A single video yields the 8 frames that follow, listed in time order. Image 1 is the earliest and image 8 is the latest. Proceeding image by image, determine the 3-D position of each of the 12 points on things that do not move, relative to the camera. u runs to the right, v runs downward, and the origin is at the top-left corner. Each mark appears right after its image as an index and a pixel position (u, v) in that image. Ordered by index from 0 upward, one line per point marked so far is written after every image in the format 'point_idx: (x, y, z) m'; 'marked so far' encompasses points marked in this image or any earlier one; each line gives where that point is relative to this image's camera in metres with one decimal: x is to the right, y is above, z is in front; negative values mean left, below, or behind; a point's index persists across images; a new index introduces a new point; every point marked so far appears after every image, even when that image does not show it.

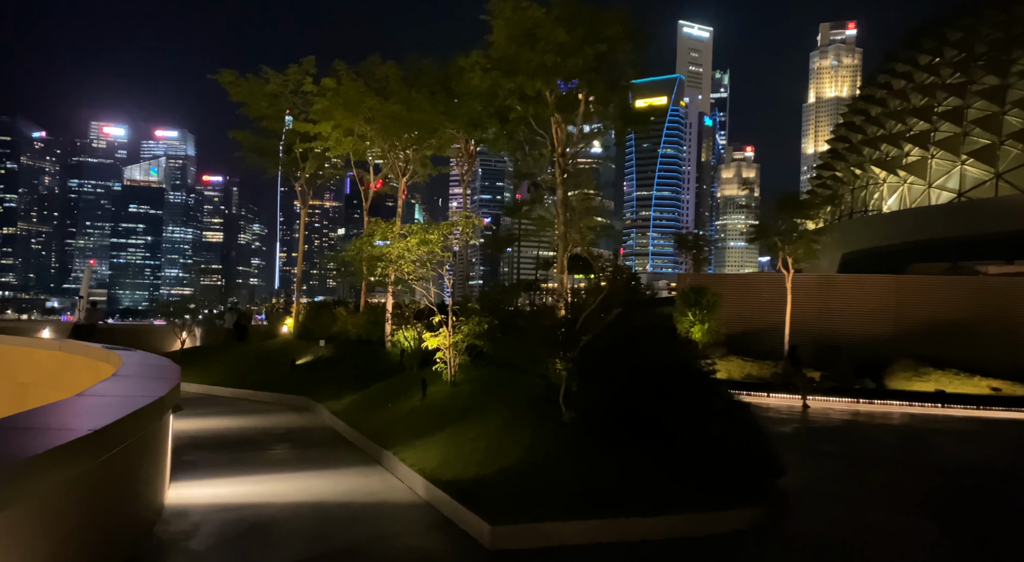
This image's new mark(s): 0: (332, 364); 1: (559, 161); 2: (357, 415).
0: (-4.5, -2.1, +18.0) m
1: (+0.9, +2.2, +13.2) m
2: (-2.7, -2.4, +13.1) m
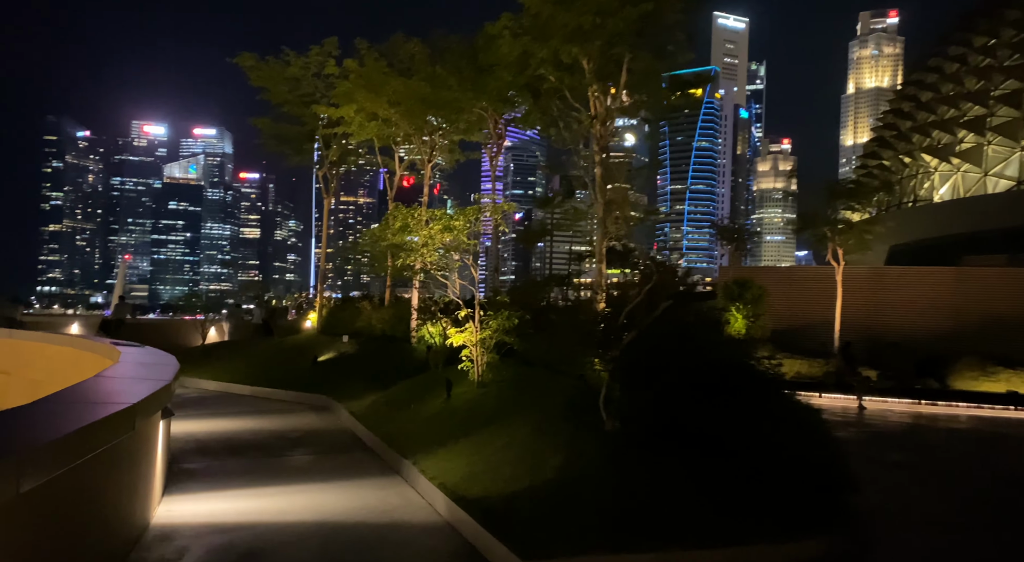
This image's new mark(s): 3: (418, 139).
0: (-3.7, -1.9, +17.1) m
1: (+1.4, +2.3, +12.0) m
2: (-2.2, -2.3, +12.1) m
3: (-2.3, +3.6, +18.0) m
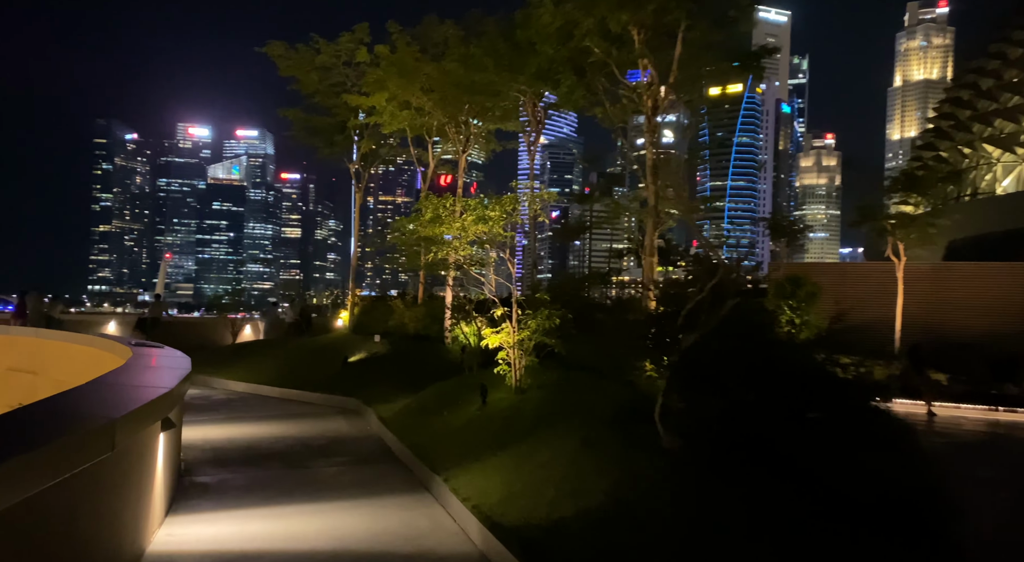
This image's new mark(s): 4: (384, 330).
0: (-2.8, -1.8, +16.3) m
1: (+2.1, +2.4, +10.9) m
2: (-1.6, -2.2, +11.2) m
3: (-1.4, +3.6, +17.0) m
4: (-3.5, -1.4, +20.0) m
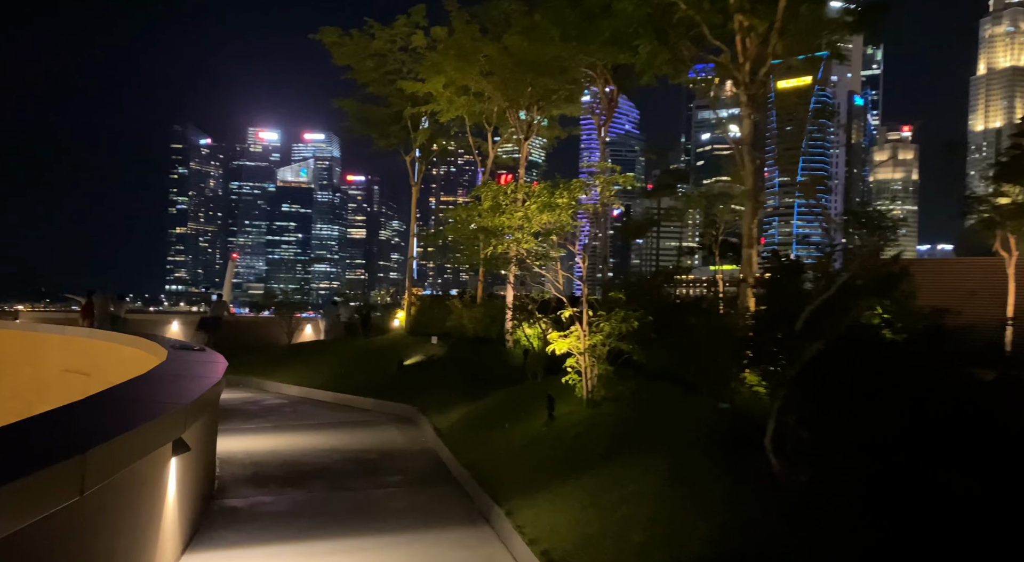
0: (-1.5, -1.8, +15.2) m
1: (+3.0, +2.4, +9.4) m
2: (-0.6, -2.2, +10.0) m
3: (0.0, +3.7, +15.8) m
4: (-1.8, -1.3, +19.0) m
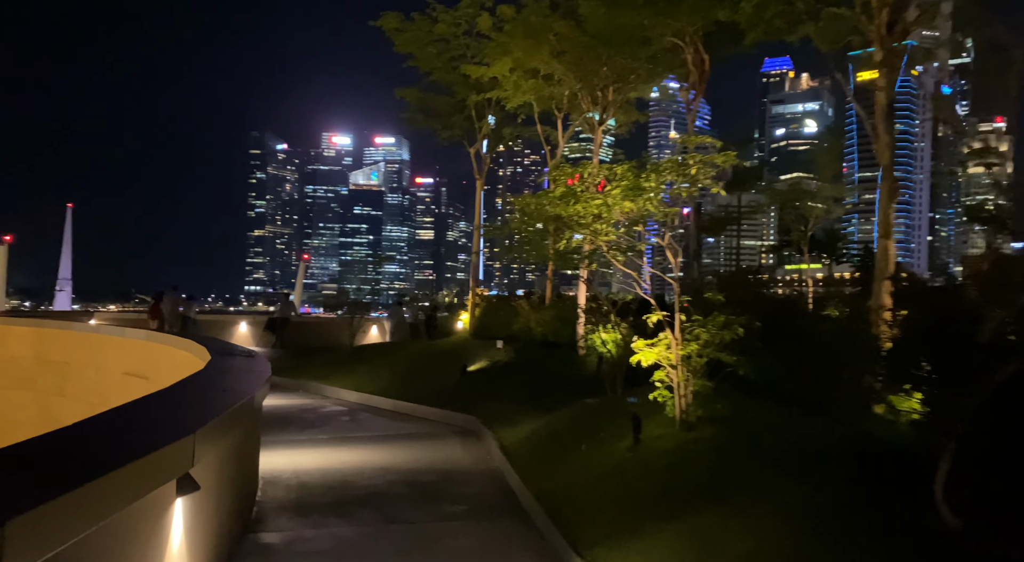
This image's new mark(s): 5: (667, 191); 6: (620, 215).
0: (-0.1, -1.8, +14.0) m
1: (+3.8, +2.5, +7.8) m
2: (+0.3, -2.2, +8.7) m
3: (+1.5, +3.7, +14.5) m
4: (-0.1, -1.3, +17.8) m
5: (+1.7, +1.0, +8.1) m
6: (+1.2, +0.7, +8.1) m
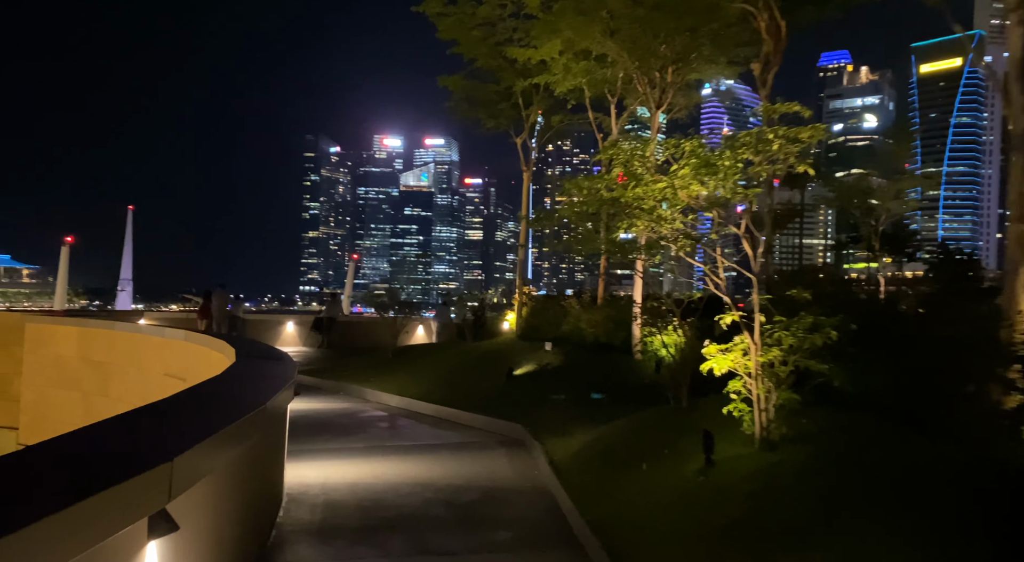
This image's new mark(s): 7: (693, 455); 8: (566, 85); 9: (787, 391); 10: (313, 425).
0: (+0.8, -1.7, +12.9) m
1: (+4.3, +2.5, +6.6) m
2: (+0.9, -2.1, +7.7) m
3: (+2.4, +3.7, +13.4) m
4: (+1.1, -1.3, +16.7) m
5: (+2.2, +1.1, +7.0) m
6: (+1.7, +0.8, +7.0) m
7: (+1.7, -1.7, +7.0) m
8: (+1.1, +3.8, +14.0) m
9: (+2.5, -1.0, +6.5) m
10: (-3.3, -2.4, +11.9) m
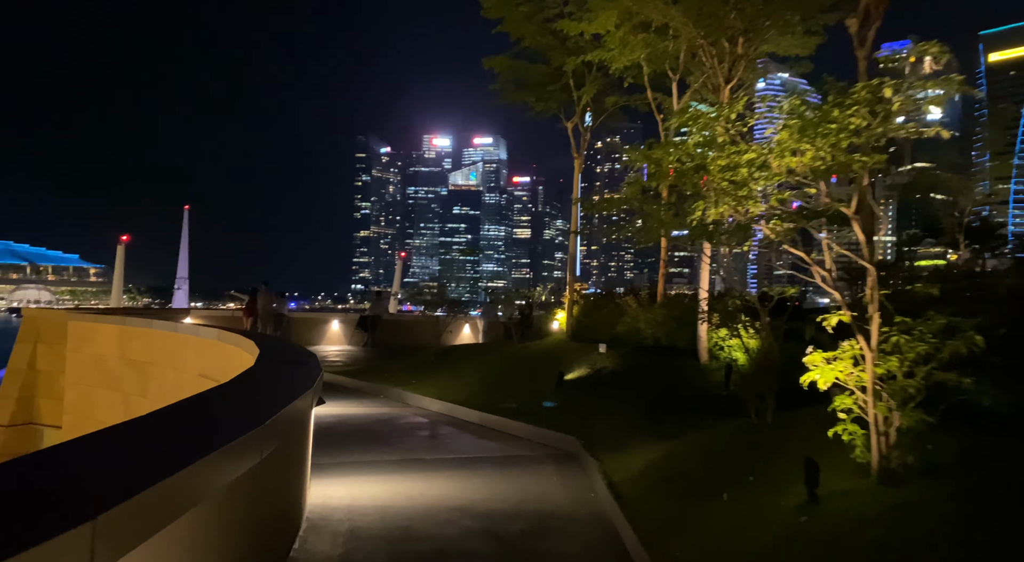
0: (+1.7, -1.7, +11.7) m
1: (+4.7, +2.6, +5.1) m
2: (+1.4, -2.1, +6.5) m
3: (+3.3, +3.8, +12.0) m
4: (+2.2, -1.2, +15.5) m
5: (+2.7, +1.1, +5.7) m
6: (+2.1, +0.8, +5.7) m
7: (+2.1, -1.6, +5.7) m
8: (+2.0, +3.9, +12.8) m
9: (+2.9, -0.9, +5.2) m
10: (-2.5, -2.3, +11.0) m
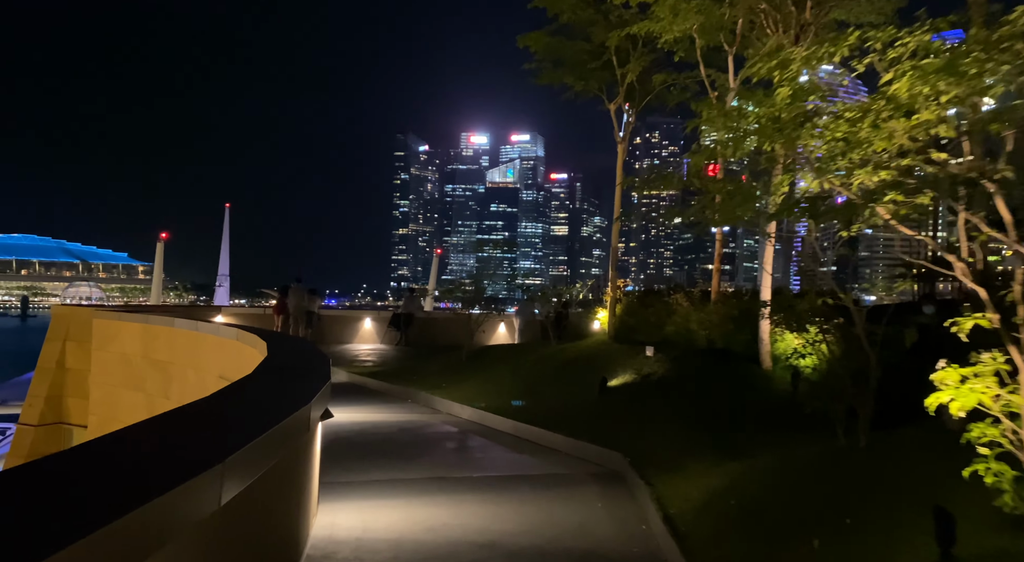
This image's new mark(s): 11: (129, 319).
0: (+2.2, -1.6, +10.5) m
1: (+4.9, +2.6, +3.7) m
2: (+1.6, -2.0, +5.3) m
3: (+3.8, +3.9, +10.6) m
4: (+2.9, -1.1, +14.2) m
5: (+2.9, +1.2, +4.3) m
6: (+2.4, +0.9, +4.4) m
7: (+2.4, -1.6, +4.4) m
8: (+2.6, +3.9, +11.5) m
9: (+3.1, -0.9, +3.9) m
10: (-2.0, -2.2, +9.9) m
11: (-10.1, -1.0, +19.1) m
